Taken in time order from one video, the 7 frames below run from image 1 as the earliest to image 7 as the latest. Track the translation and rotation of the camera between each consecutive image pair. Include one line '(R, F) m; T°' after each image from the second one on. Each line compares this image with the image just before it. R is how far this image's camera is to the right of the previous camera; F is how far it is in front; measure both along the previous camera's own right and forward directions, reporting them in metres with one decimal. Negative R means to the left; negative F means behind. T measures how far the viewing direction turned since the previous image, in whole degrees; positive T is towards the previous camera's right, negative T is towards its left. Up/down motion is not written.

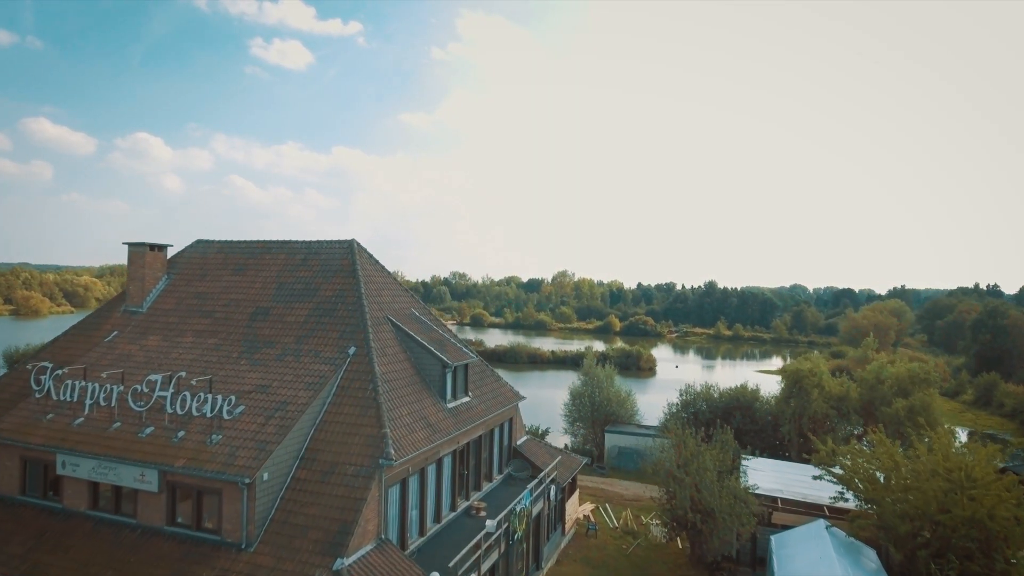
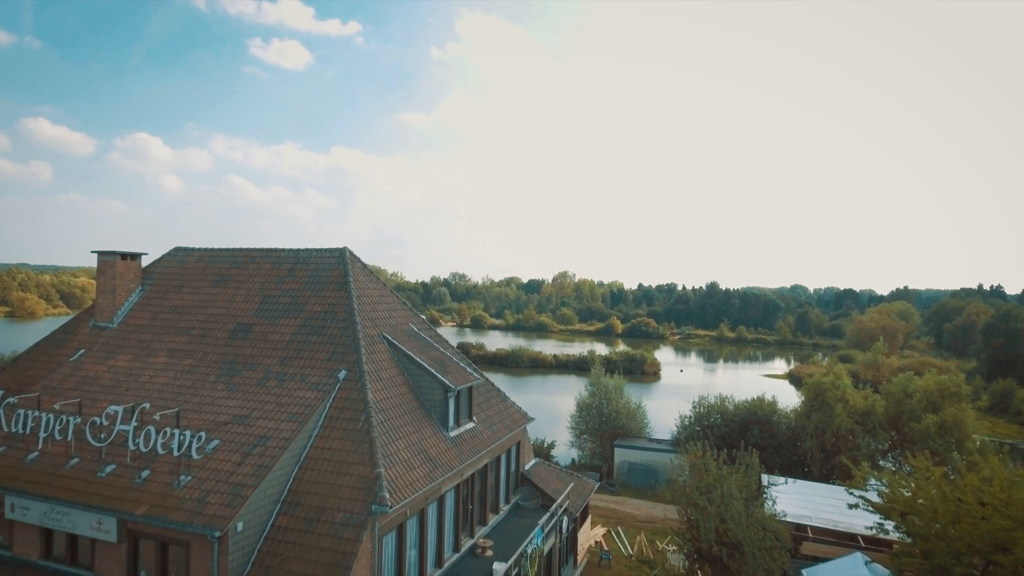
(-0.2, +1.5) m; 0°
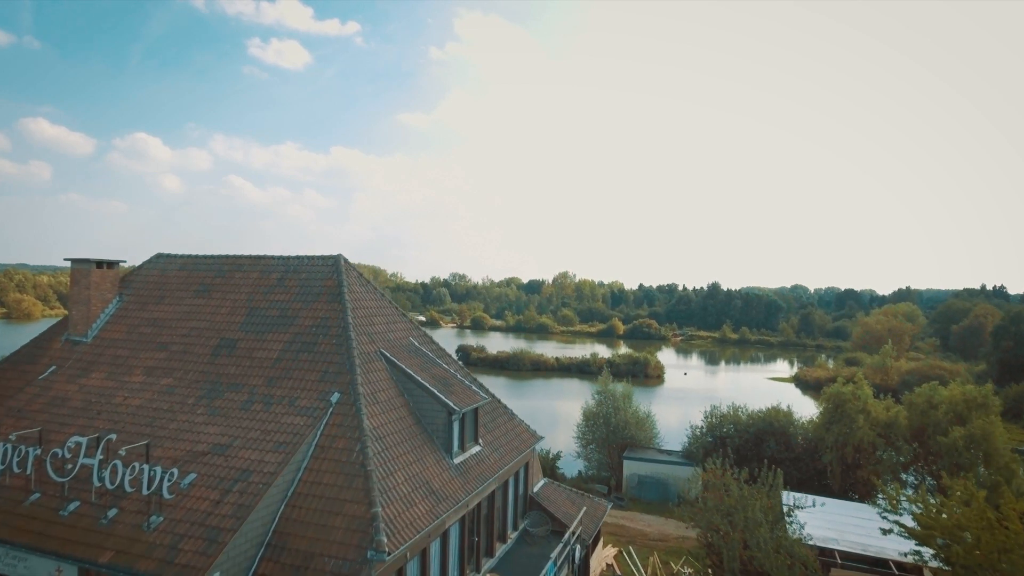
(-0.2, +1.2) m; 0°
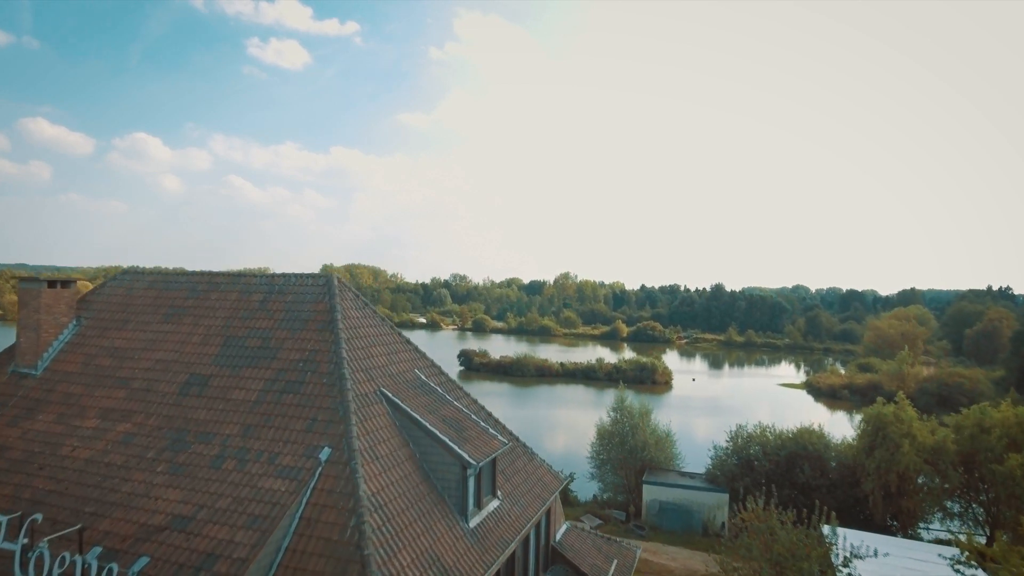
(-0.4, +2.0) m; 0°
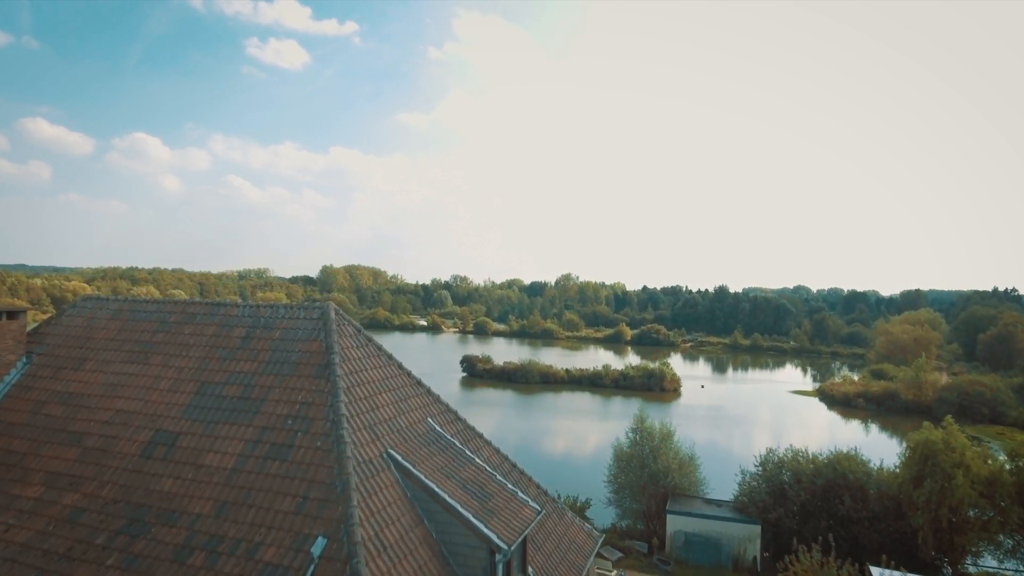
(-0.5, +1.9) m; 0°
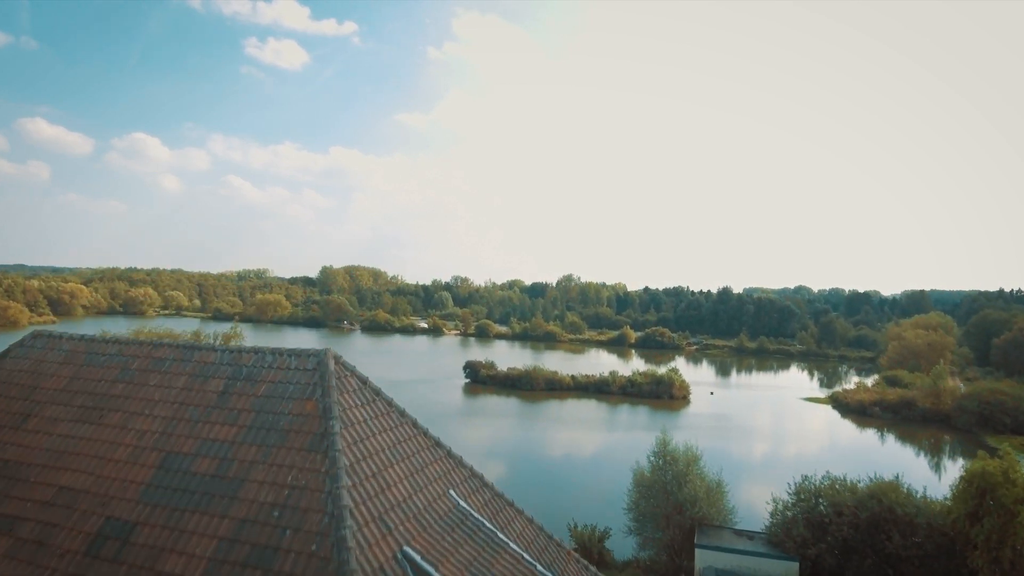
(-0.5, +1.8) m; 0°
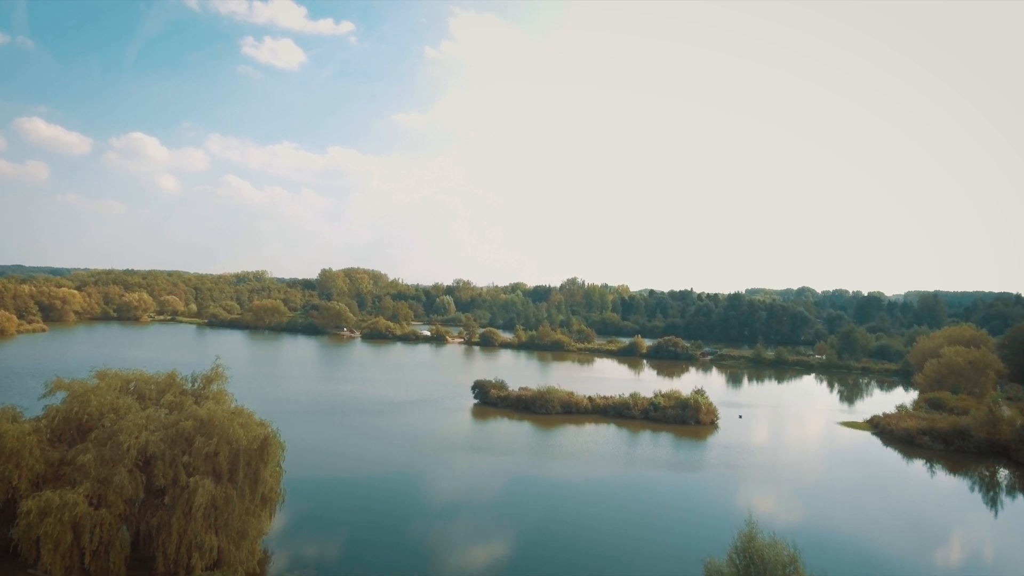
(-1.5, +5.0) m; 0°
